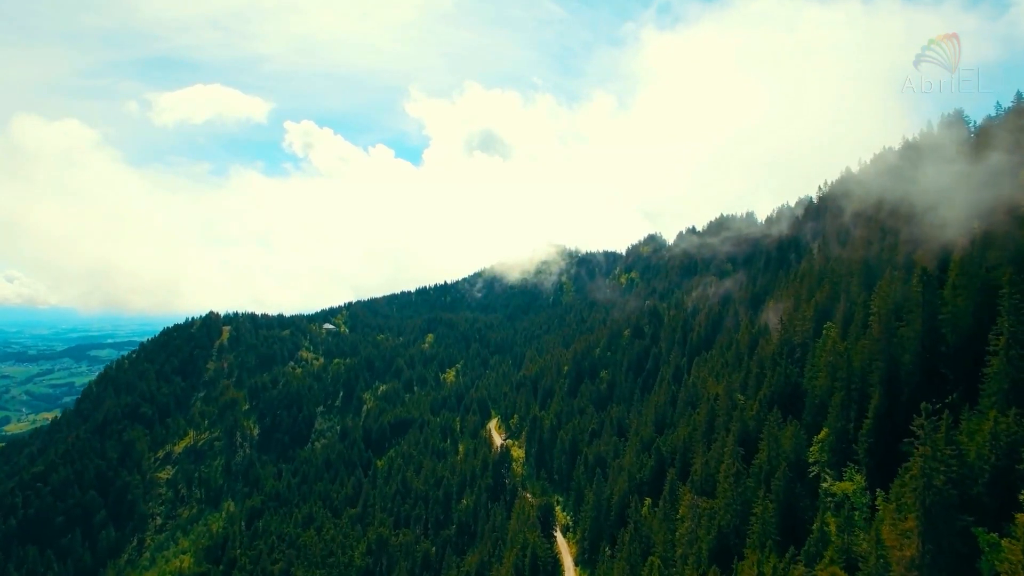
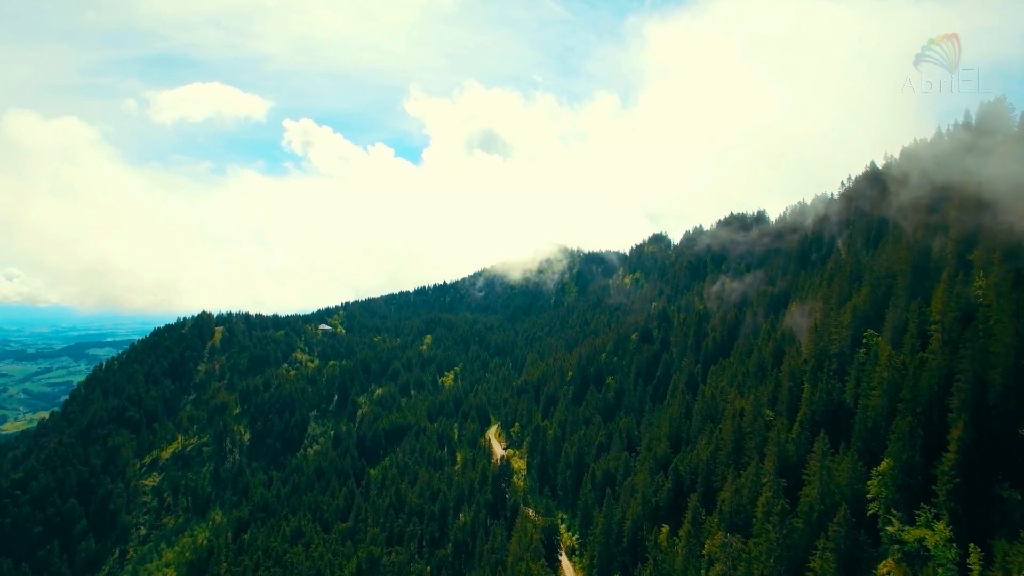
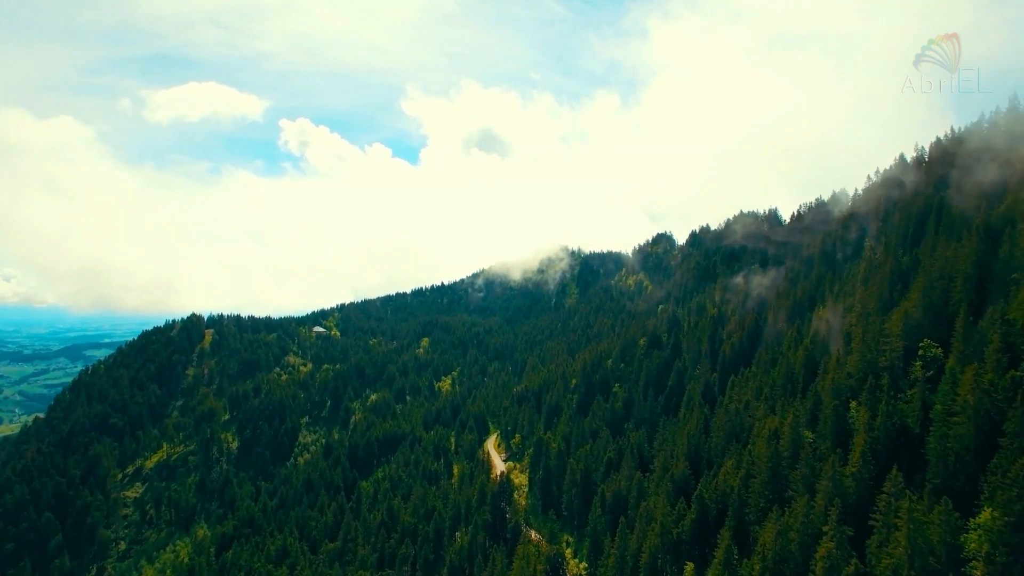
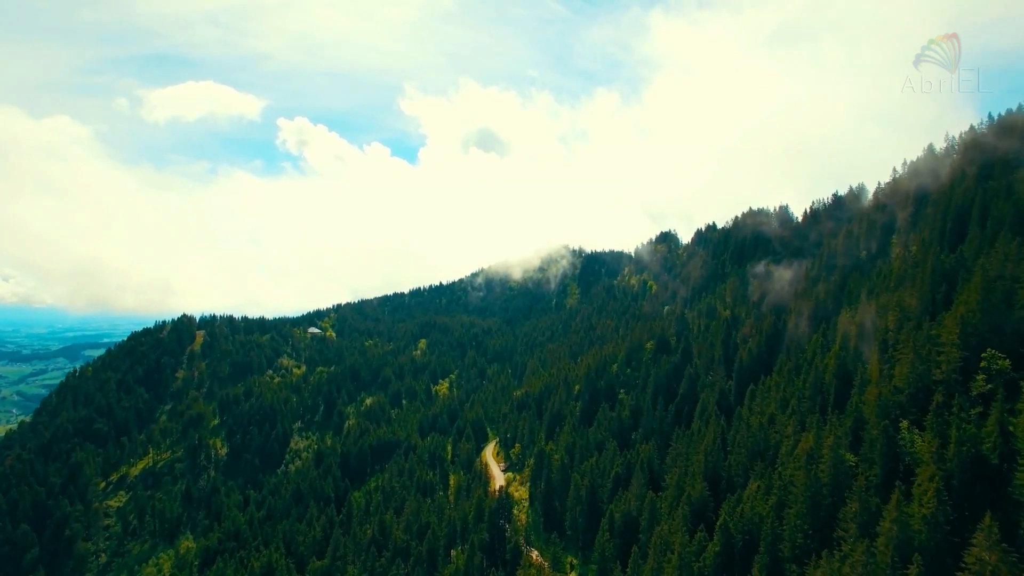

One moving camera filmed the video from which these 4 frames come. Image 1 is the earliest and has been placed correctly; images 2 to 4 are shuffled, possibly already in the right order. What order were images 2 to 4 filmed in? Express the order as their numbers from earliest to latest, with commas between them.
2, 3, 4
